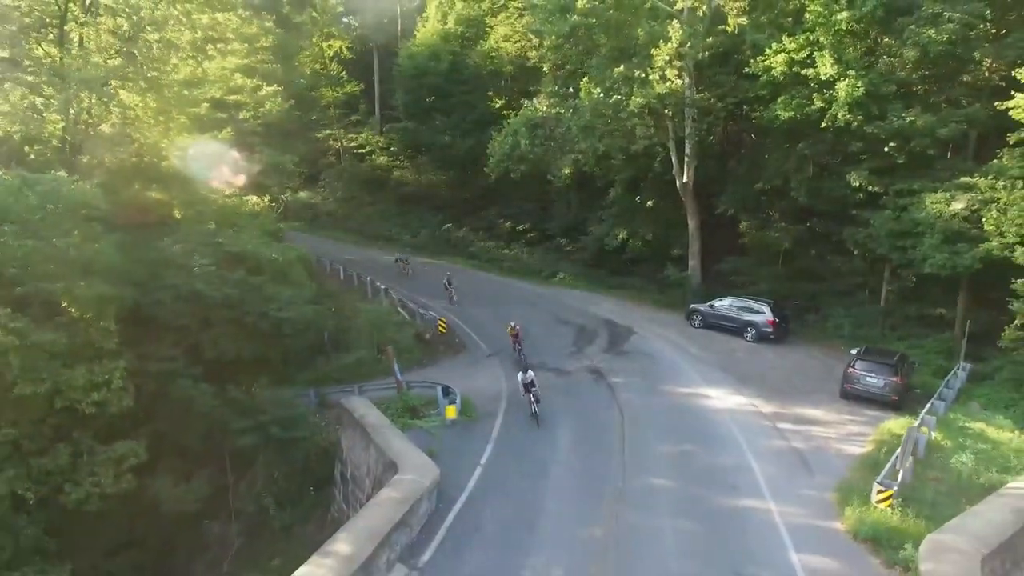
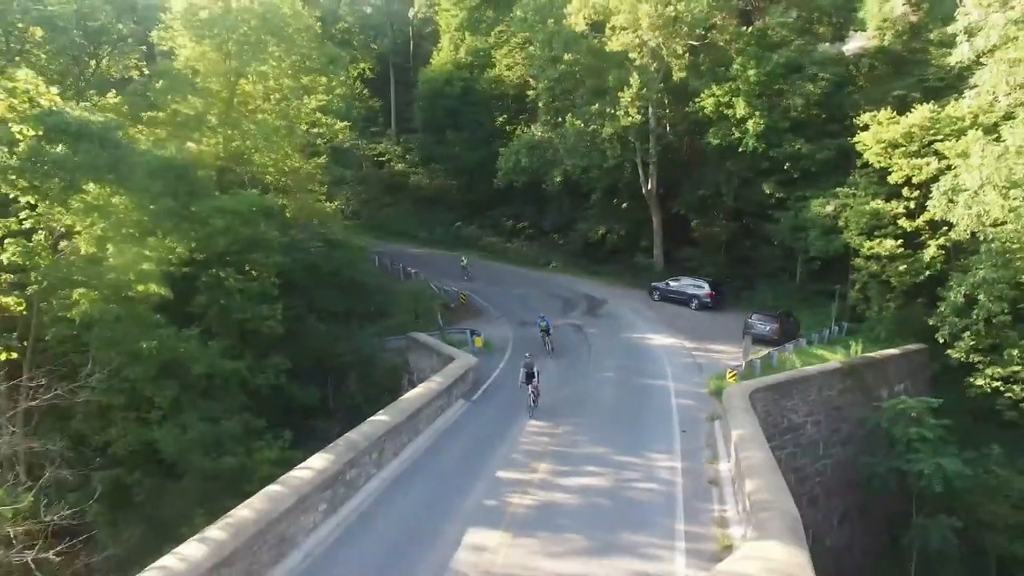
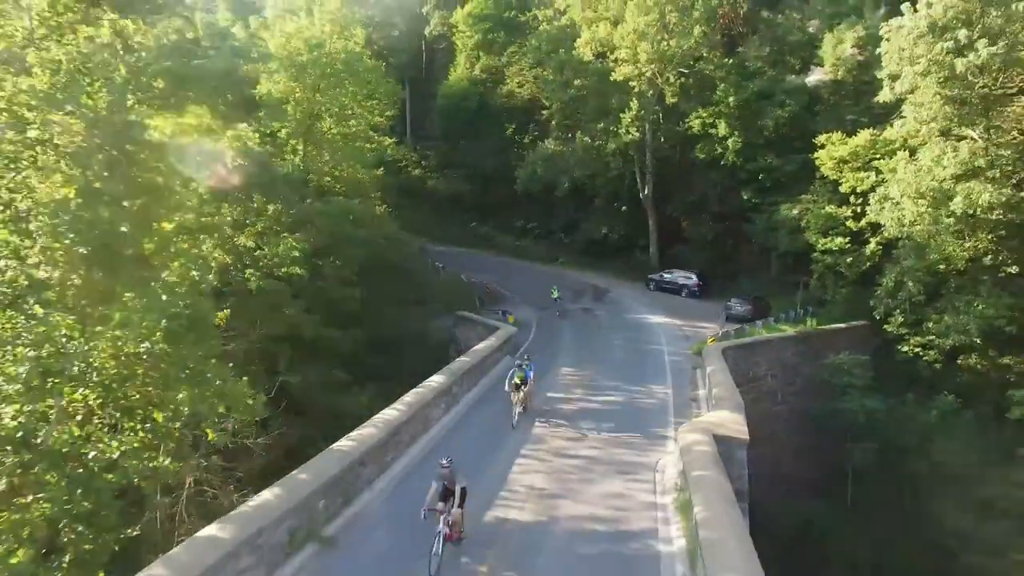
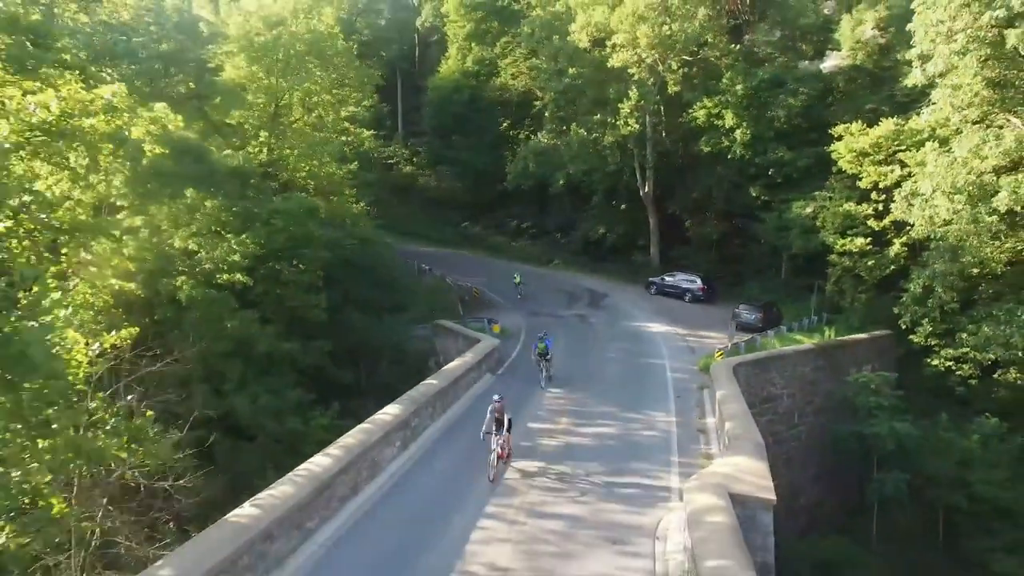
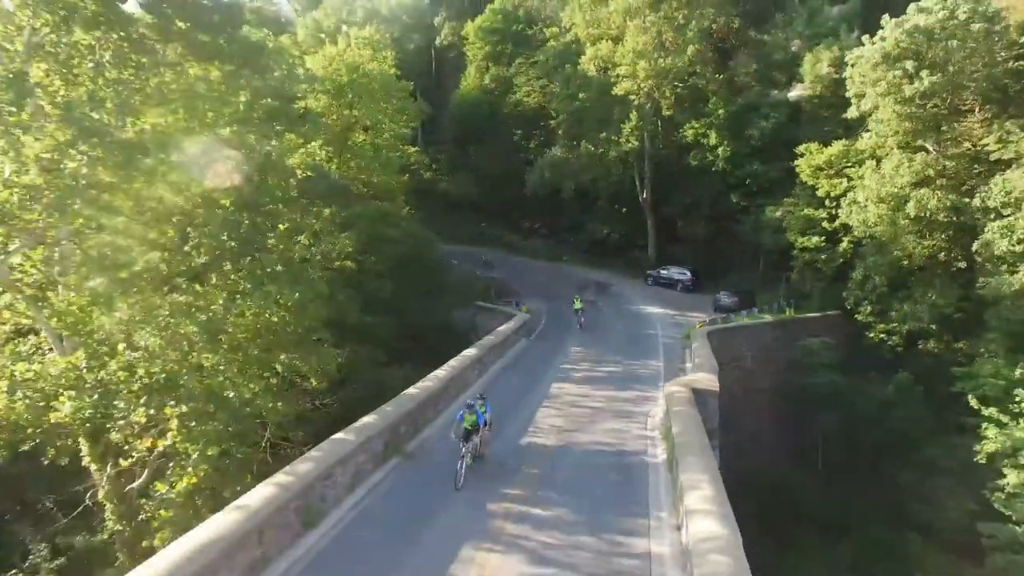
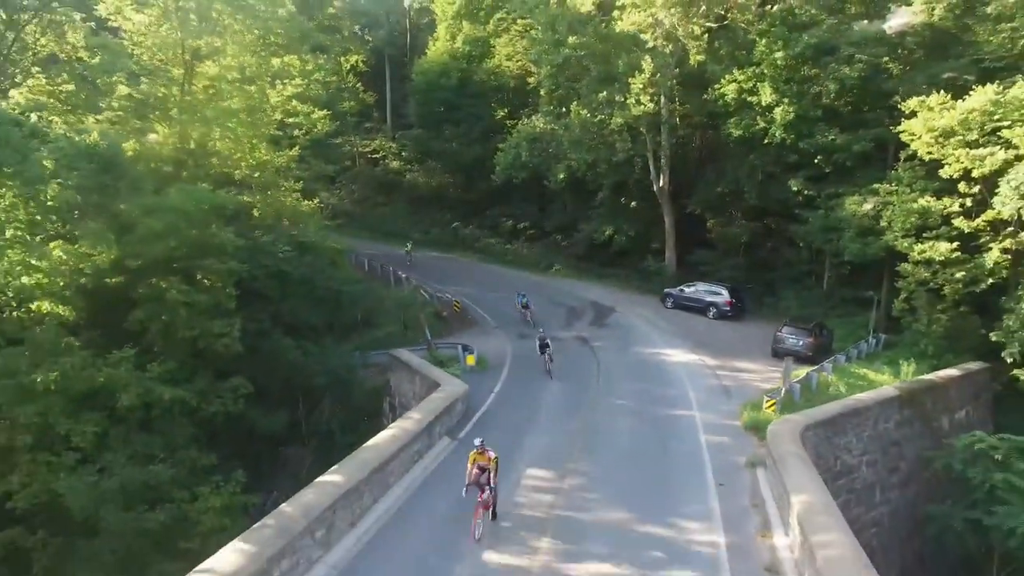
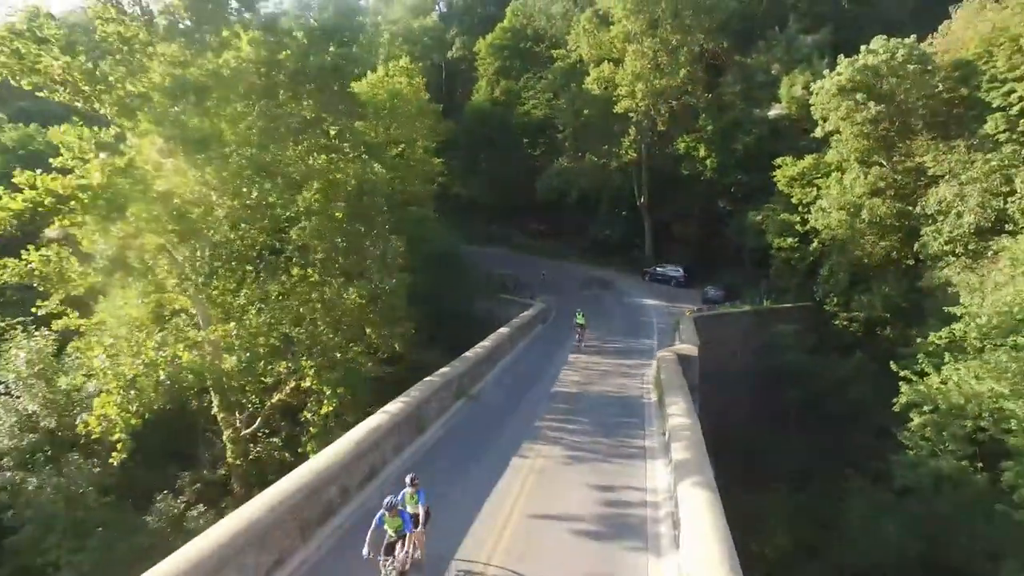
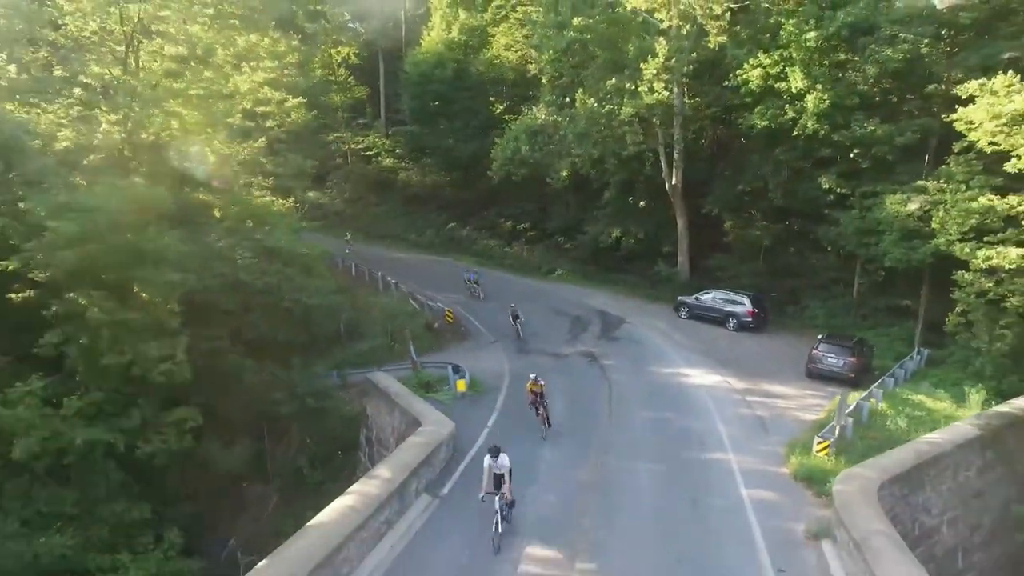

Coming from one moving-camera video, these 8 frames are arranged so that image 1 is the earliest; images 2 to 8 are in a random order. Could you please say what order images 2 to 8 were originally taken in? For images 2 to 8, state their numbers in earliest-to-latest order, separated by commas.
8, 6, 2, 4, 3, 5, 7
